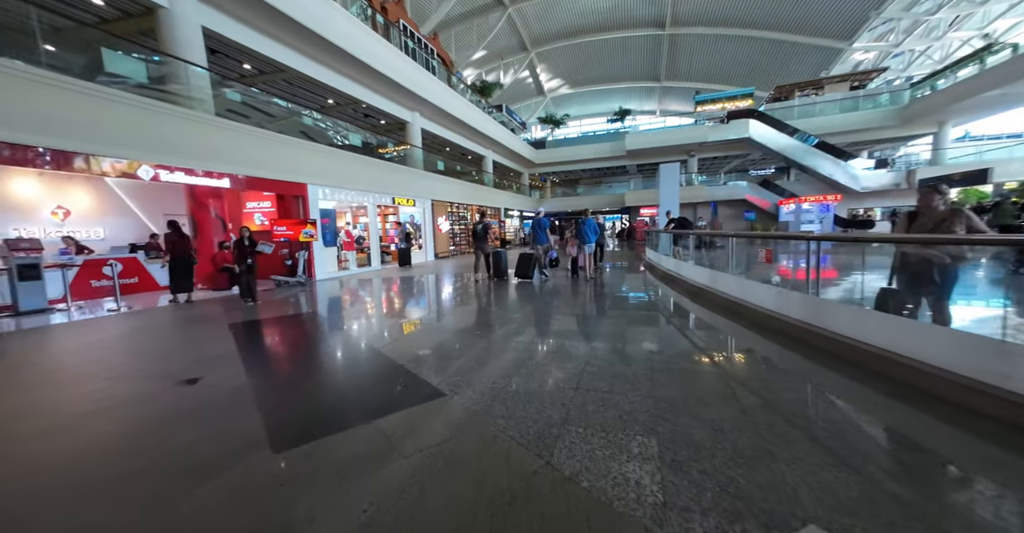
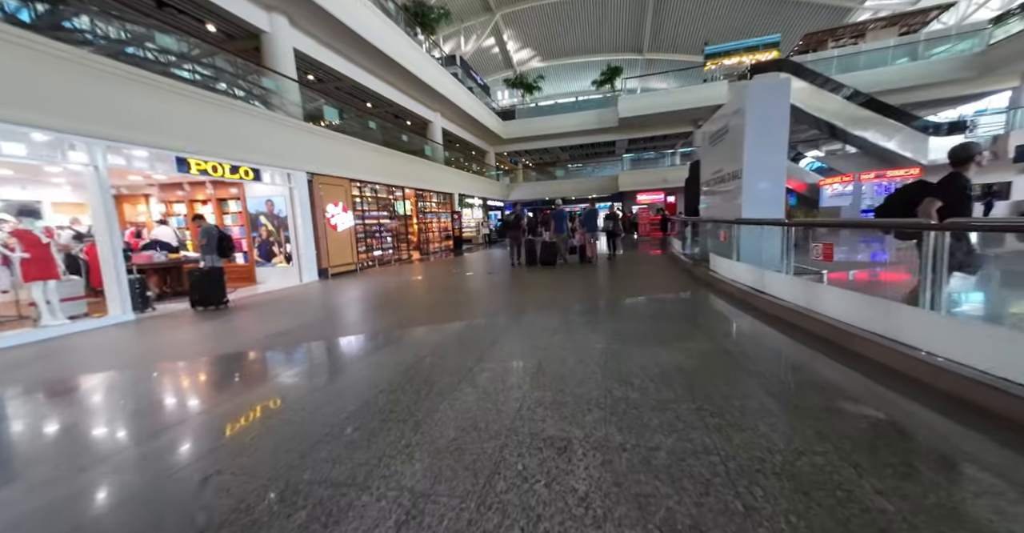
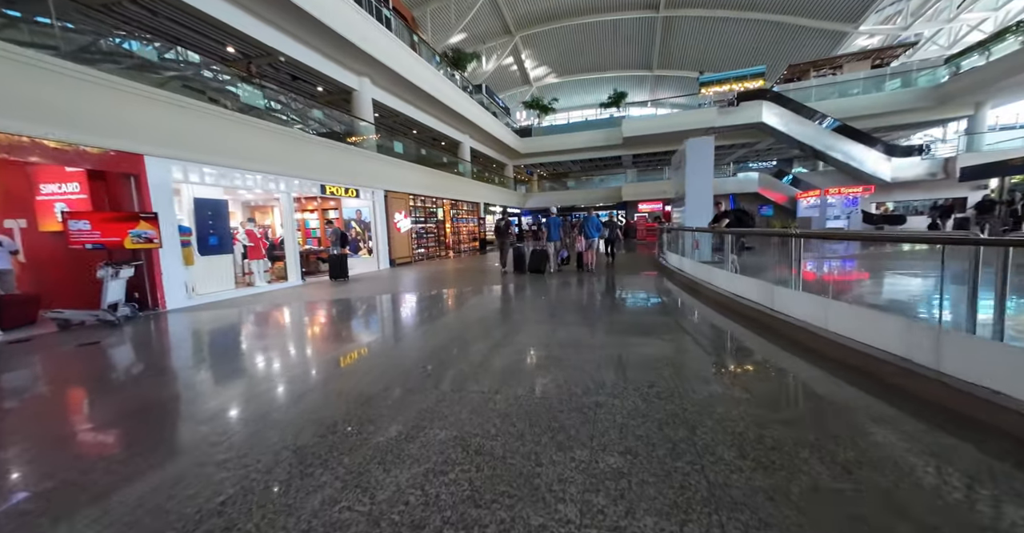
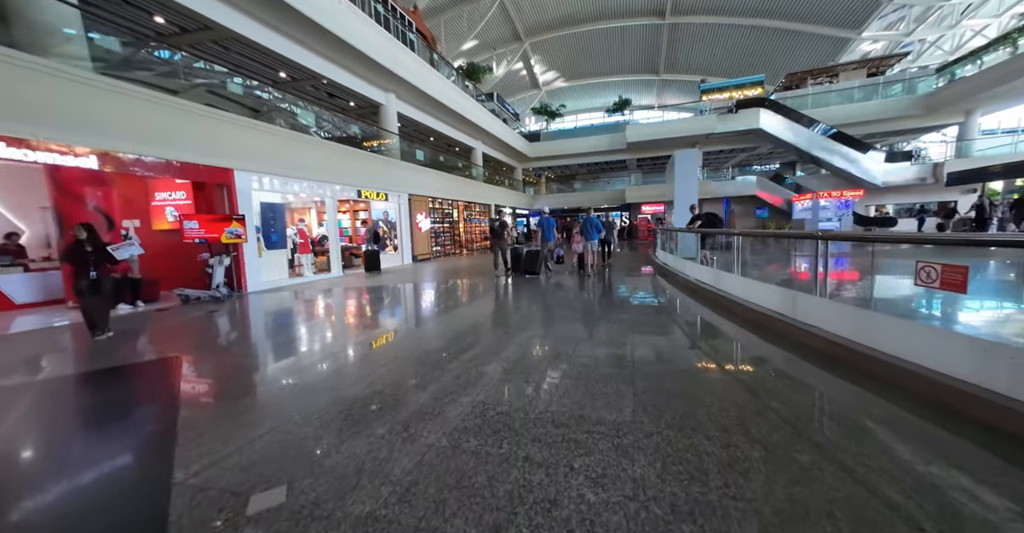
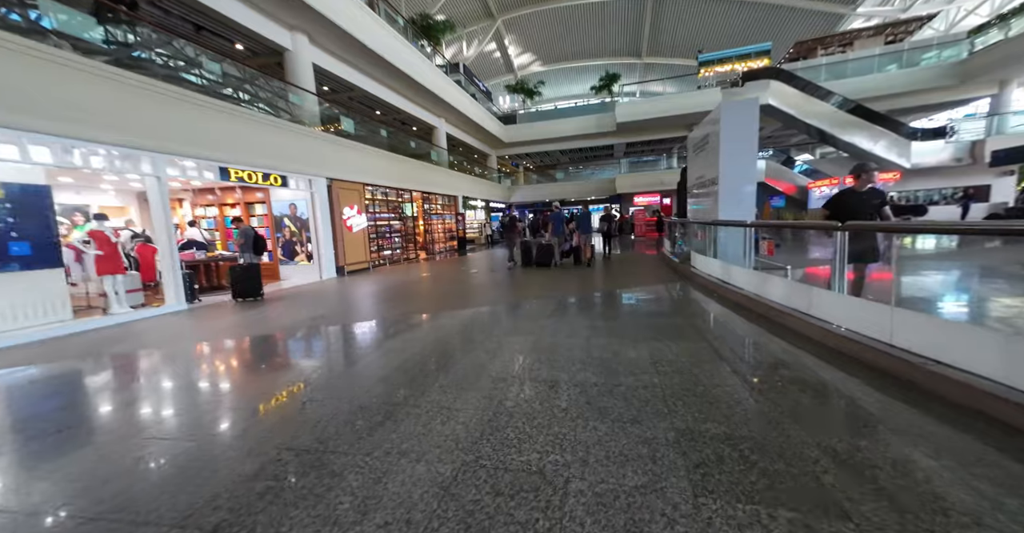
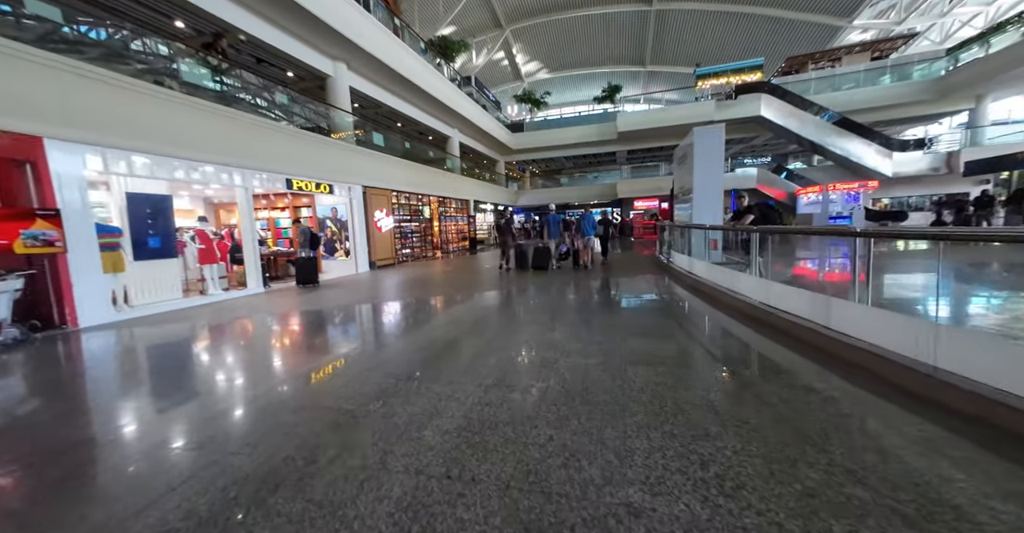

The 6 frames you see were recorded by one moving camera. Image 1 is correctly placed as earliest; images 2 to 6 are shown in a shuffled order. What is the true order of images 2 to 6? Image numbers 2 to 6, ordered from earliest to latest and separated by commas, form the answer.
4, 3, 6, 5, 2
